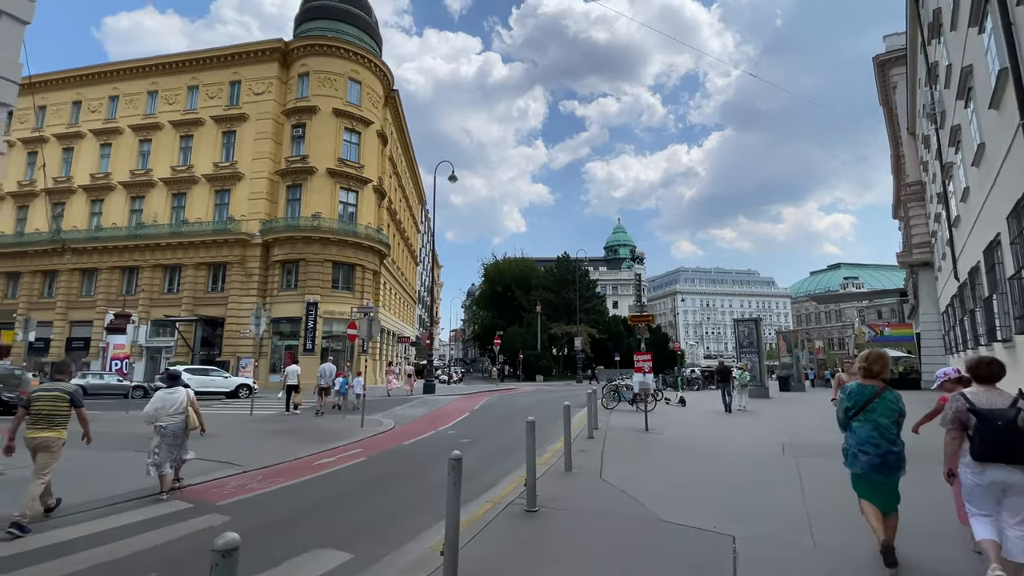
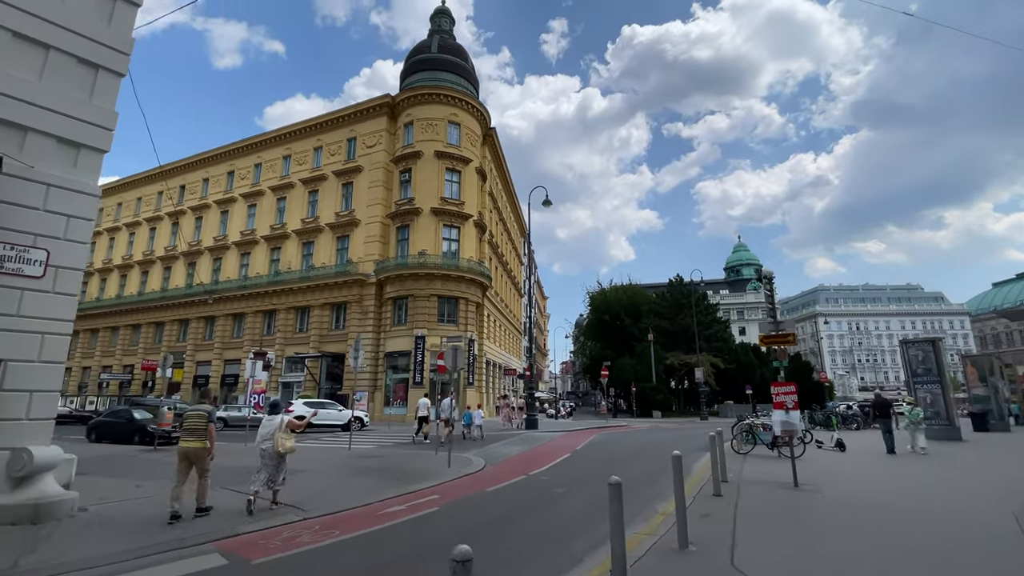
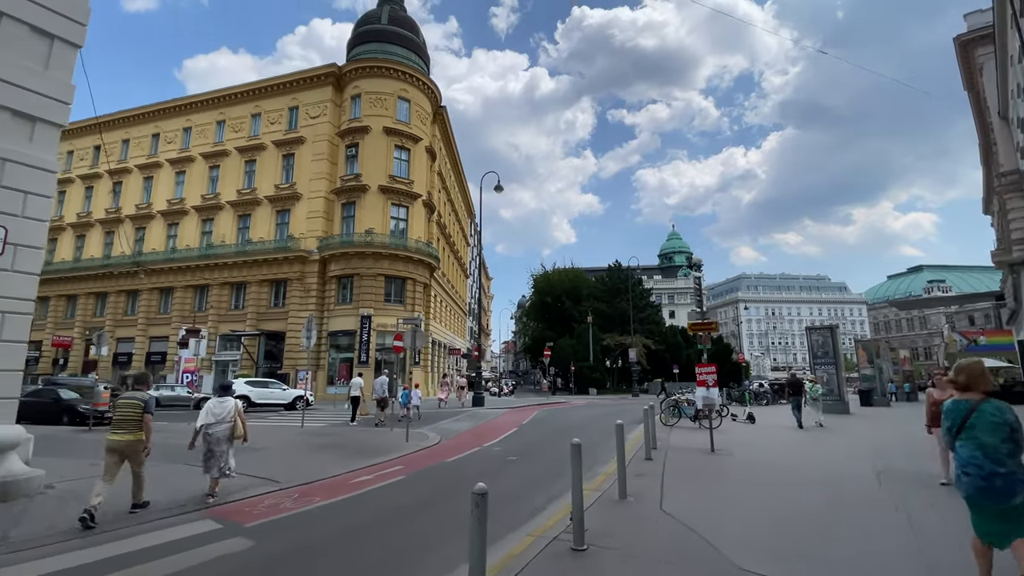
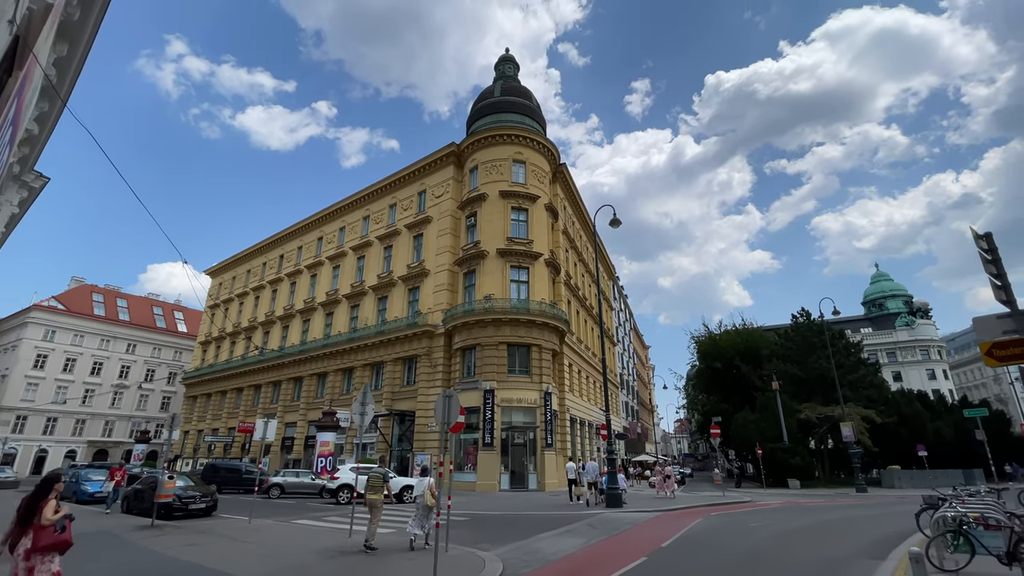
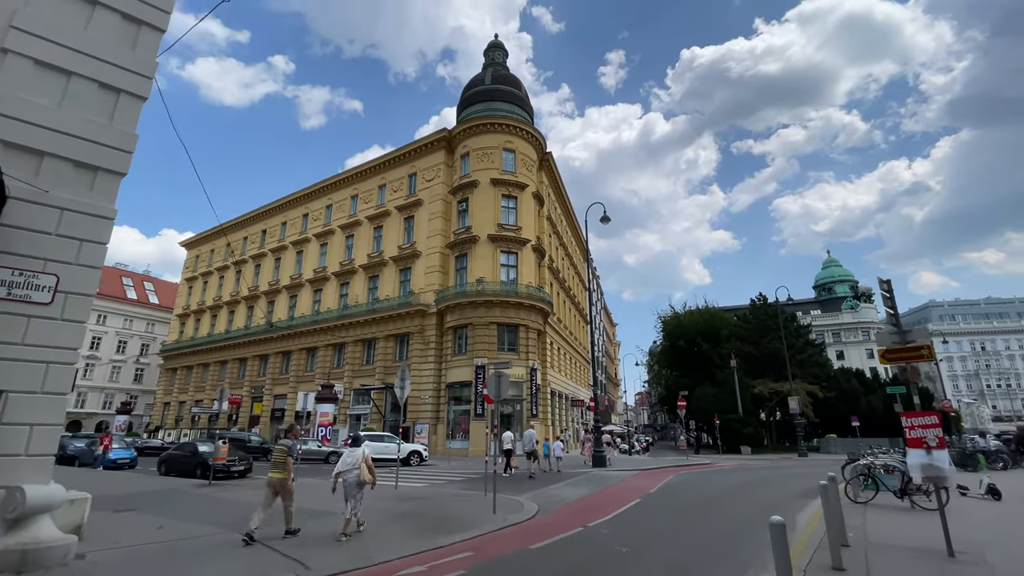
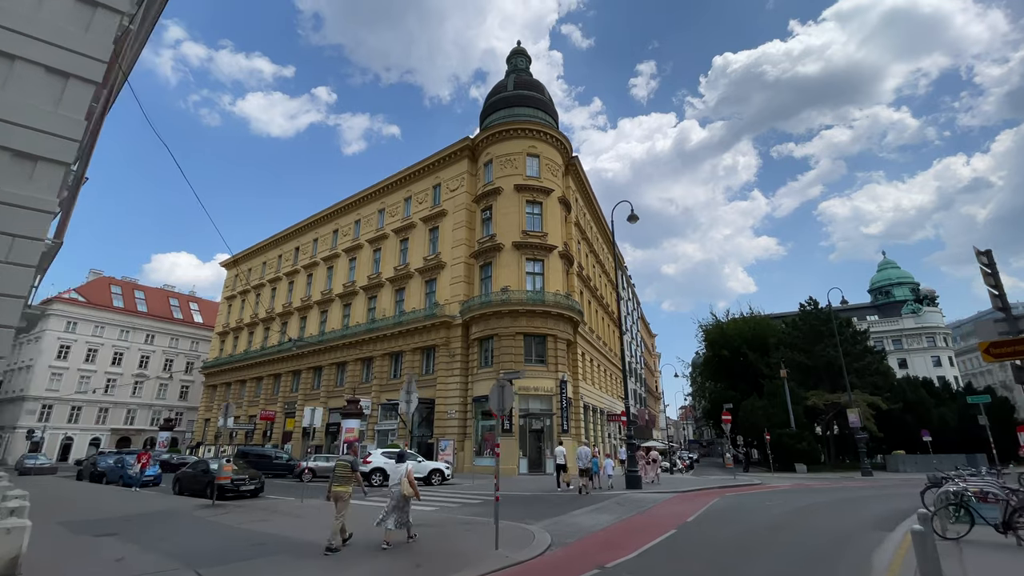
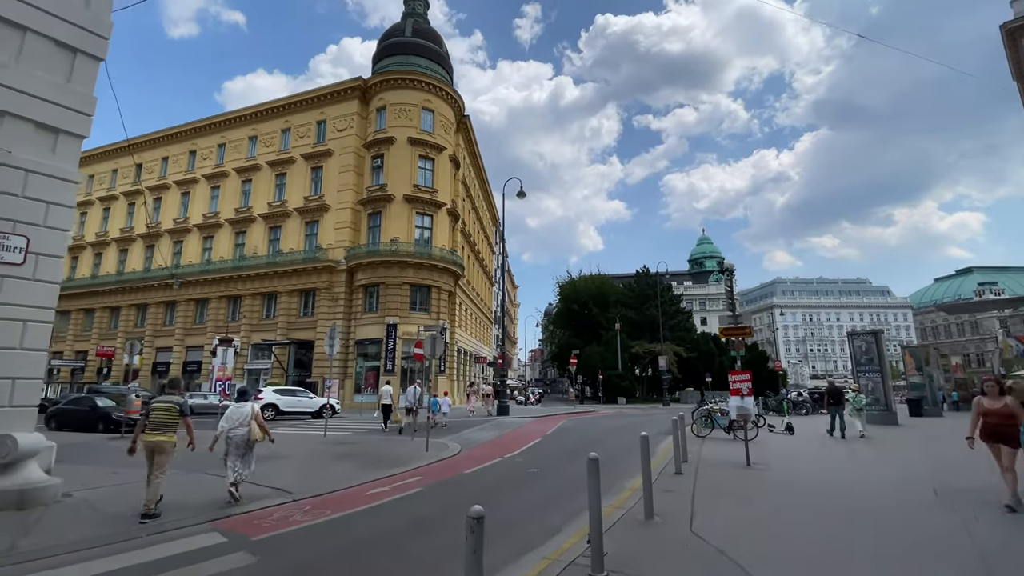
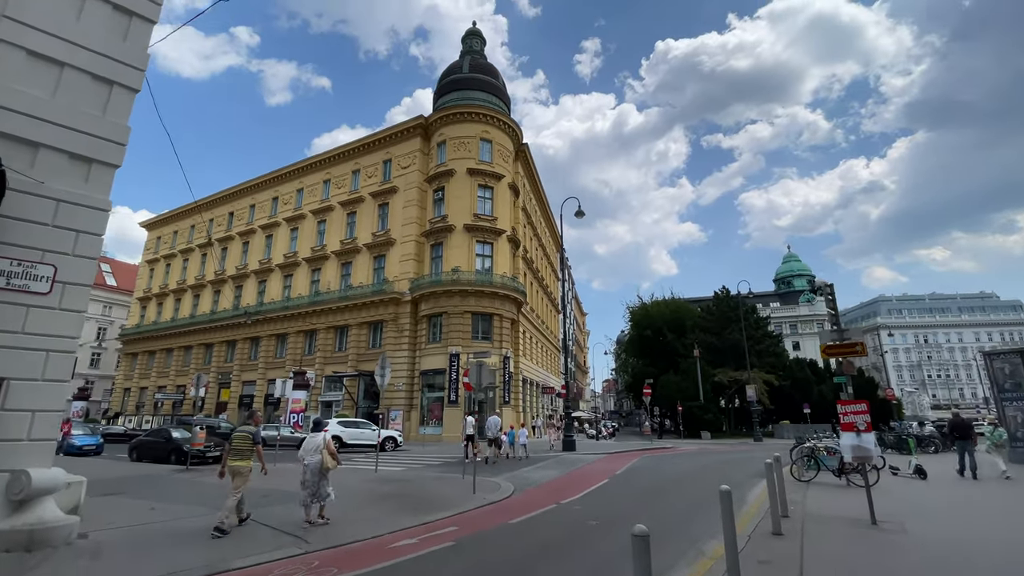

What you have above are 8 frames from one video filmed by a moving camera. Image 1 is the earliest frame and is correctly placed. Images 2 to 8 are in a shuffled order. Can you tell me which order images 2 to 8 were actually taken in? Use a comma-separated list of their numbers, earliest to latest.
3, 7, 2, 8, 5, 6, 4
